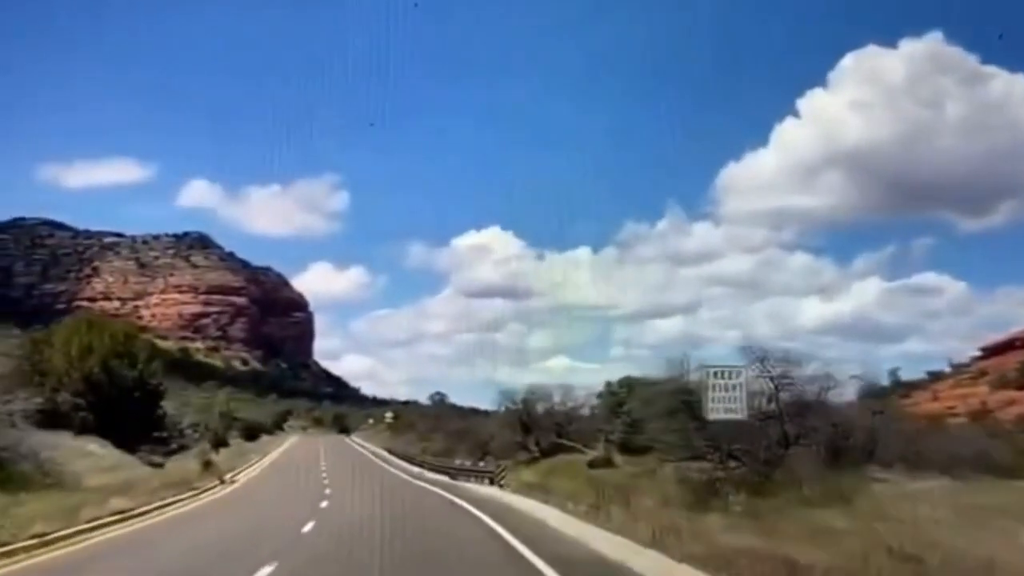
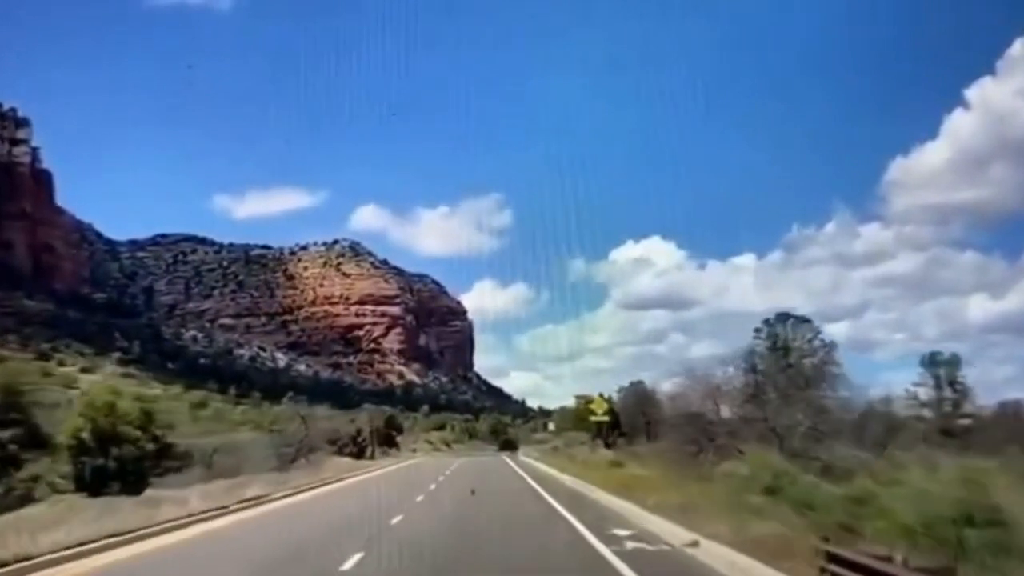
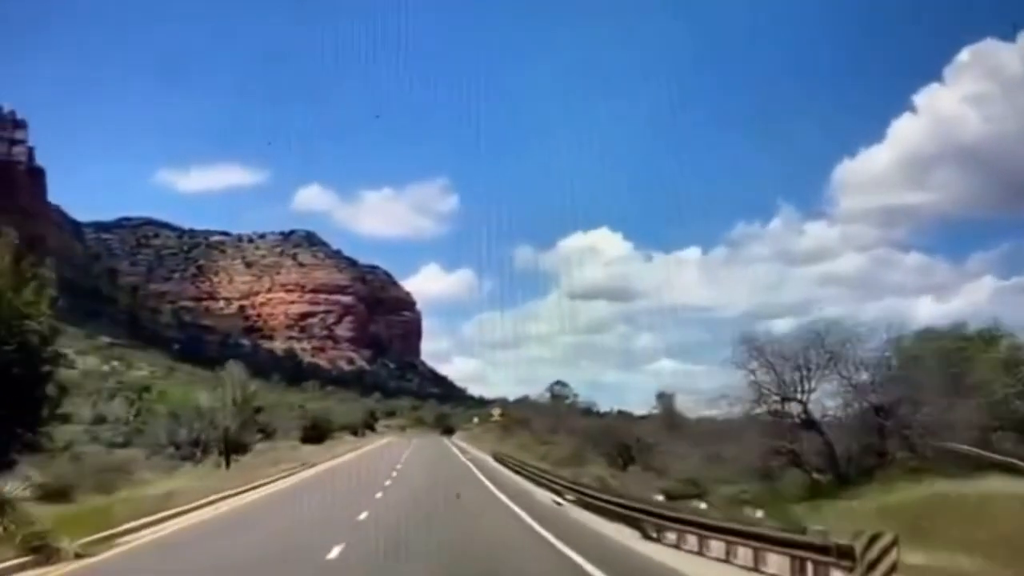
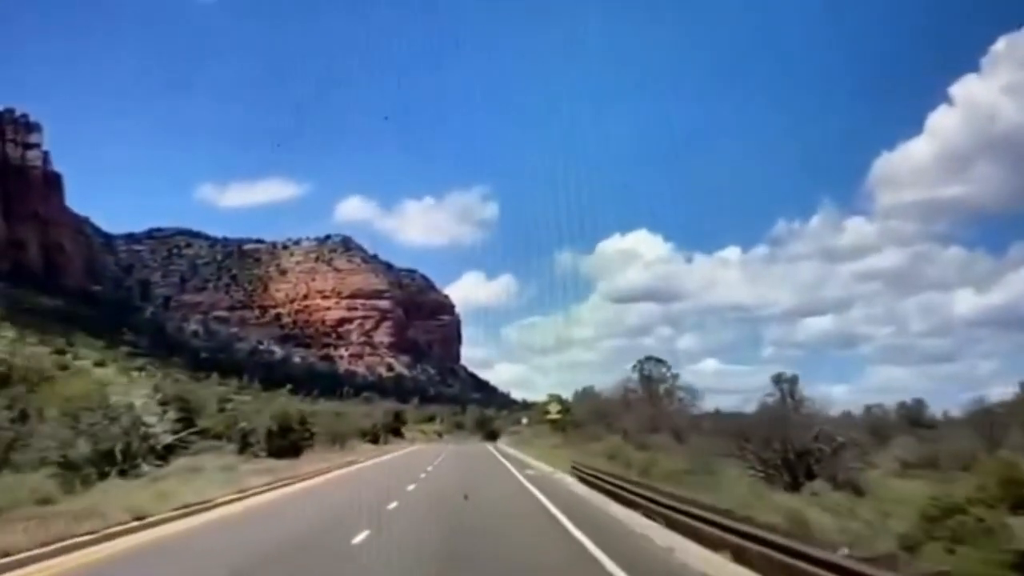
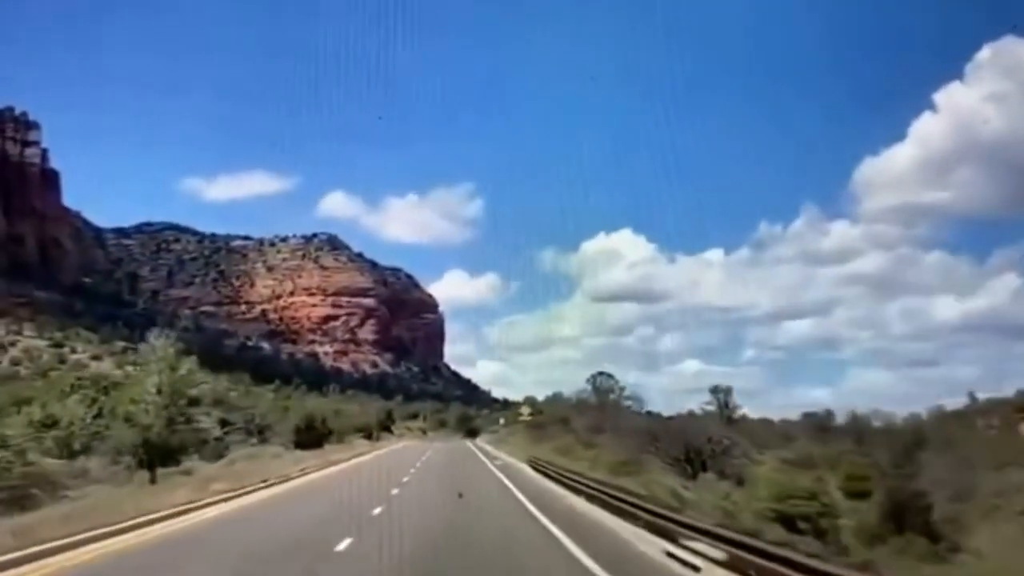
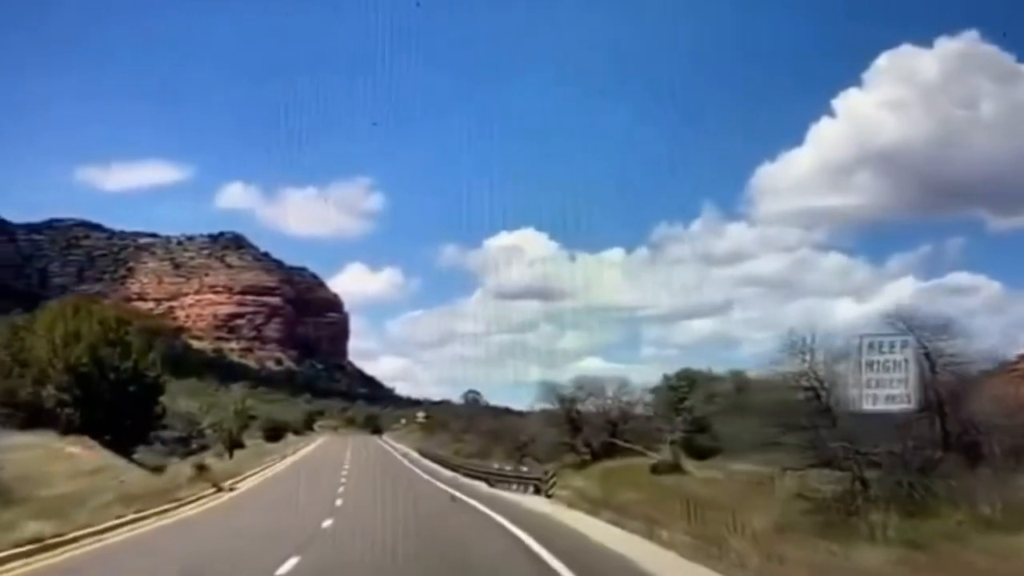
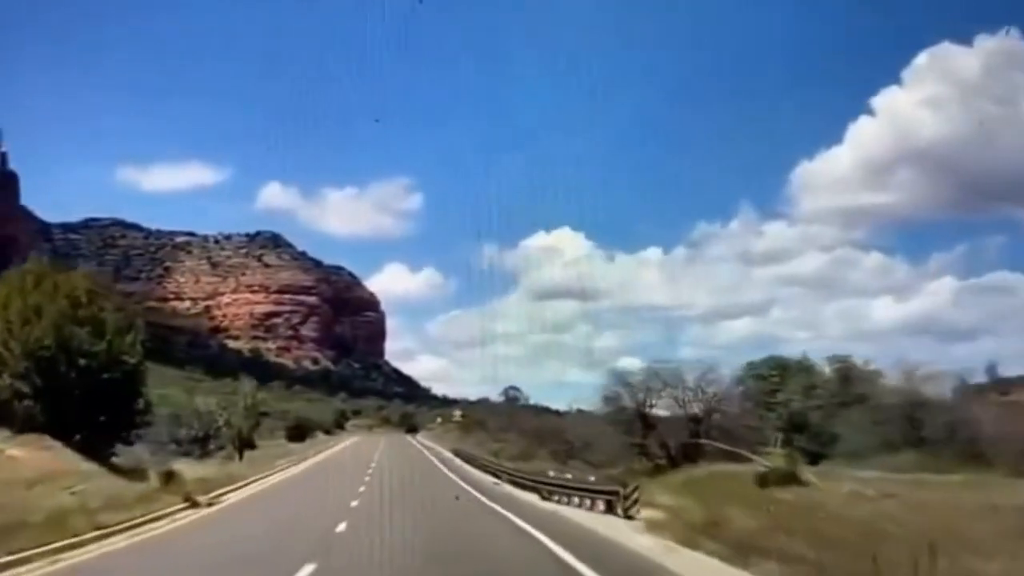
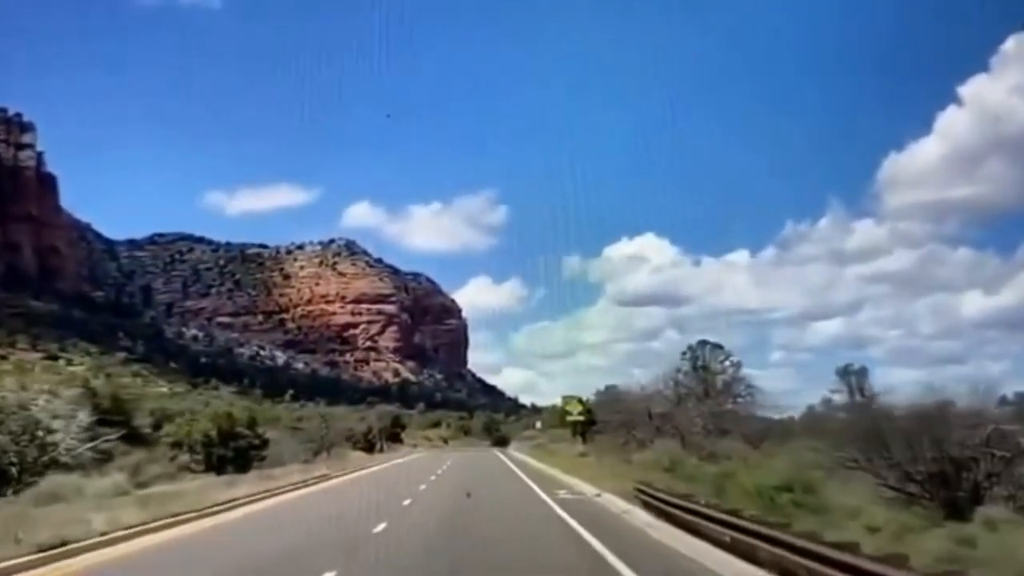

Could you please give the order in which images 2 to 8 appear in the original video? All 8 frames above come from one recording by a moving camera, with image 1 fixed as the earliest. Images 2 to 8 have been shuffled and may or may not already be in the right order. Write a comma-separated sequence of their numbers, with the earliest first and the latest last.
6, 7, 3, 5, 4, 8, 2
